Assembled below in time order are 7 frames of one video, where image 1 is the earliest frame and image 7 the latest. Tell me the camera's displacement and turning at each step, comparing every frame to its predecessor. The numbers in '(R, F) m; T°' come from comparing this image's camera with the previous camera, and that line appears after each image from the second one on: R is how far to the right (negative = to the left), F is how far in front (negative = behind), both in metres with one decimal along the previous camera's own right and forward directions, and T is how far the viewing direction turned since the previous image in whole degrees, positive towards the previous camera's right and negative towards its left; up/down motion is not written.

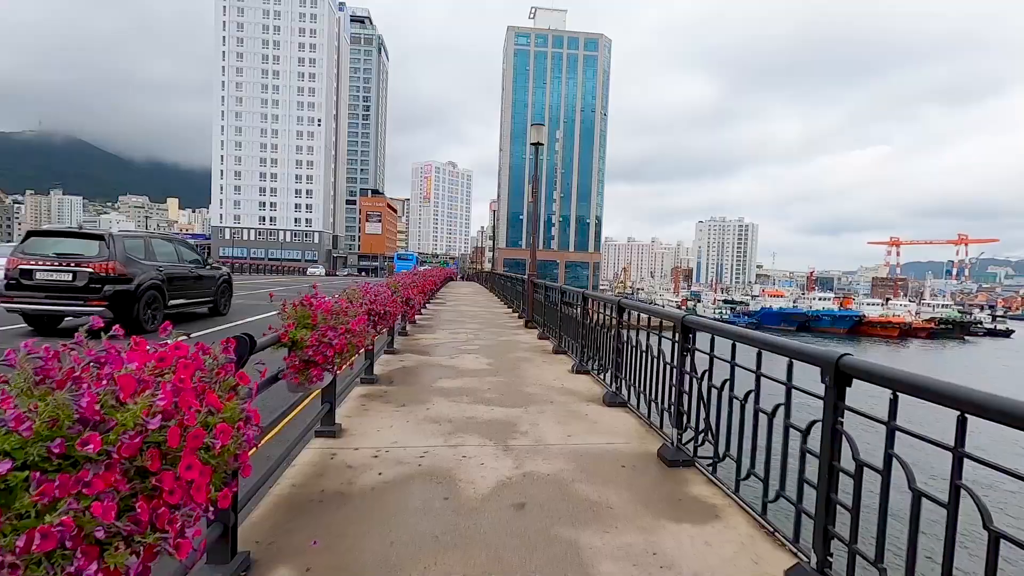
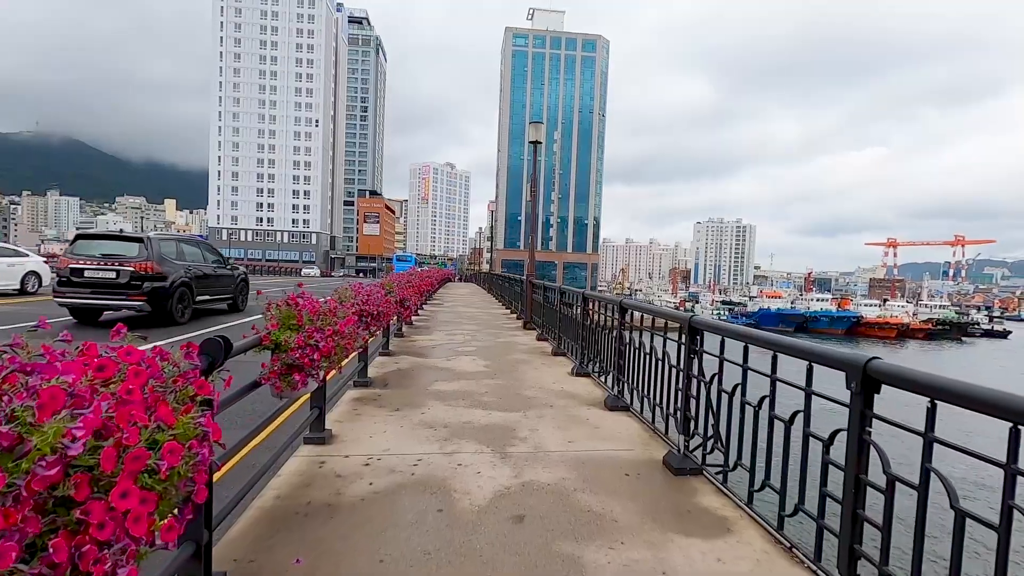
(0.0, +0.2) m; 0°
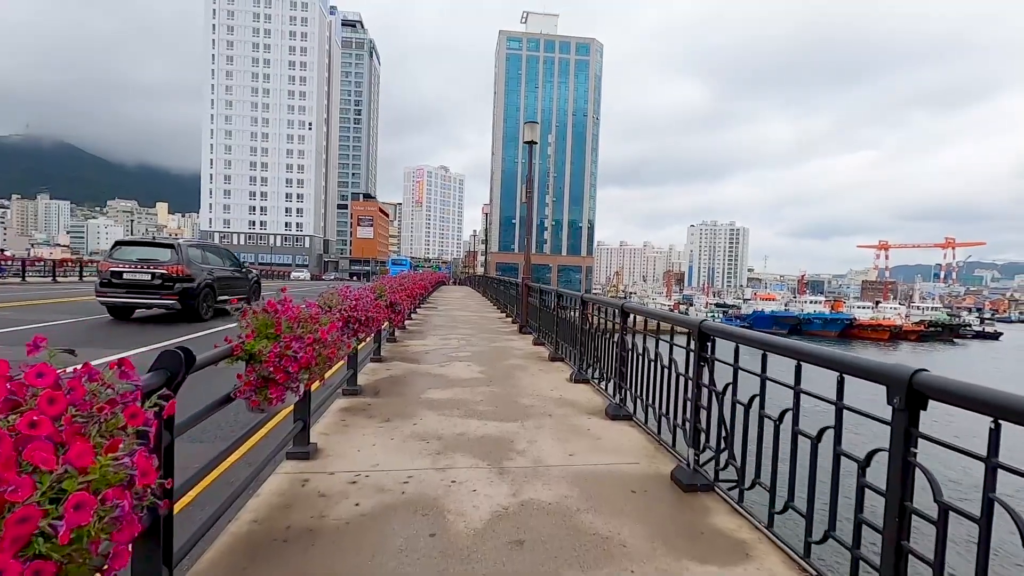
(0.0, +0.3) m; +1°
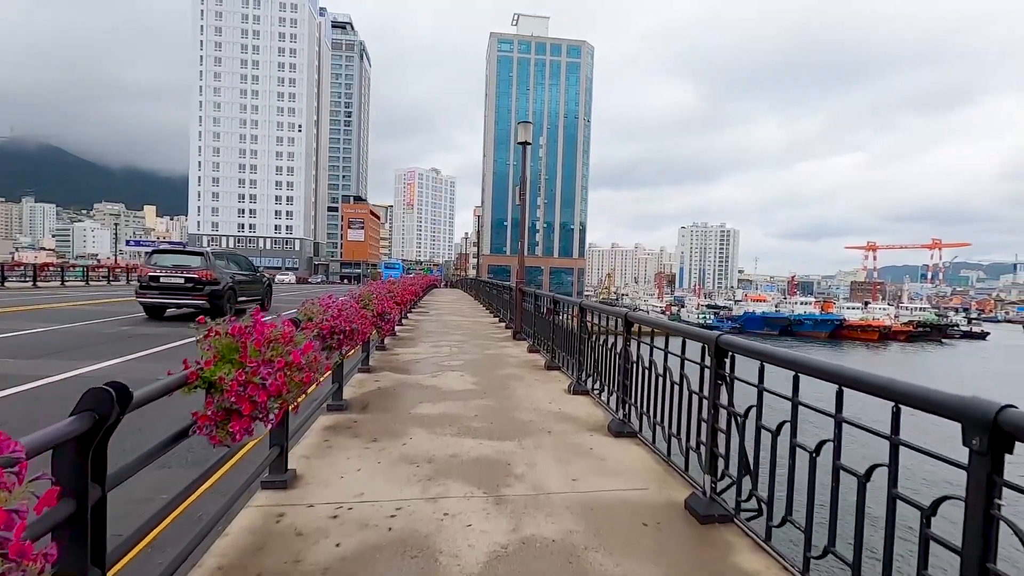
(0.0, +0.3) m; +1°
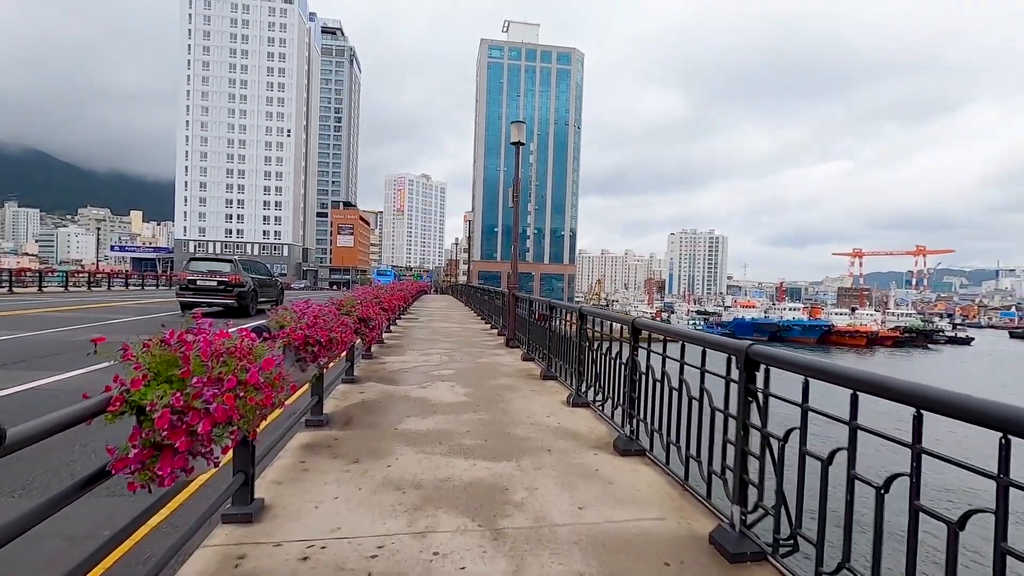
(-0.1, +0.4) m; +1°
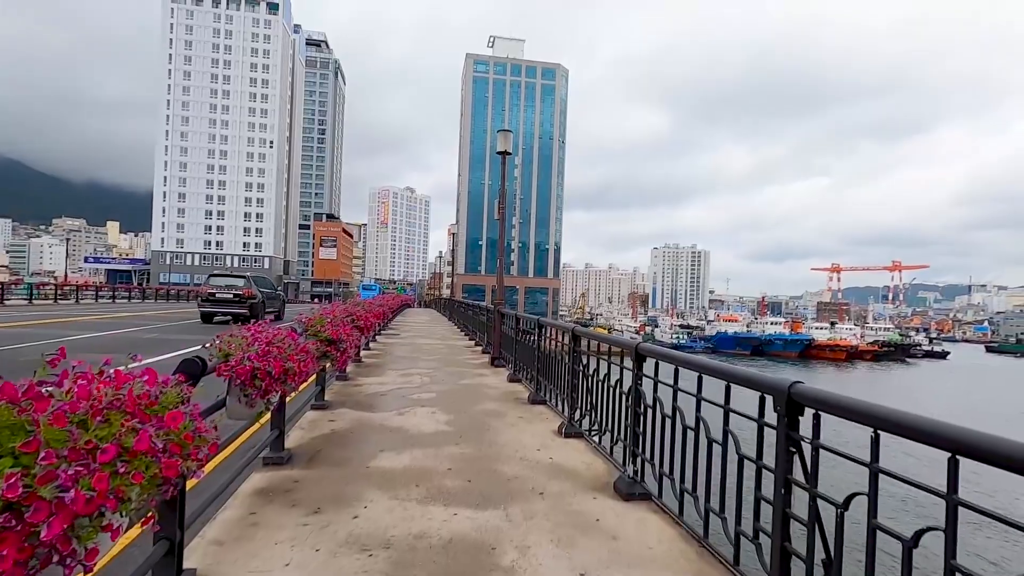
(0.0, +0.5) m; +2°
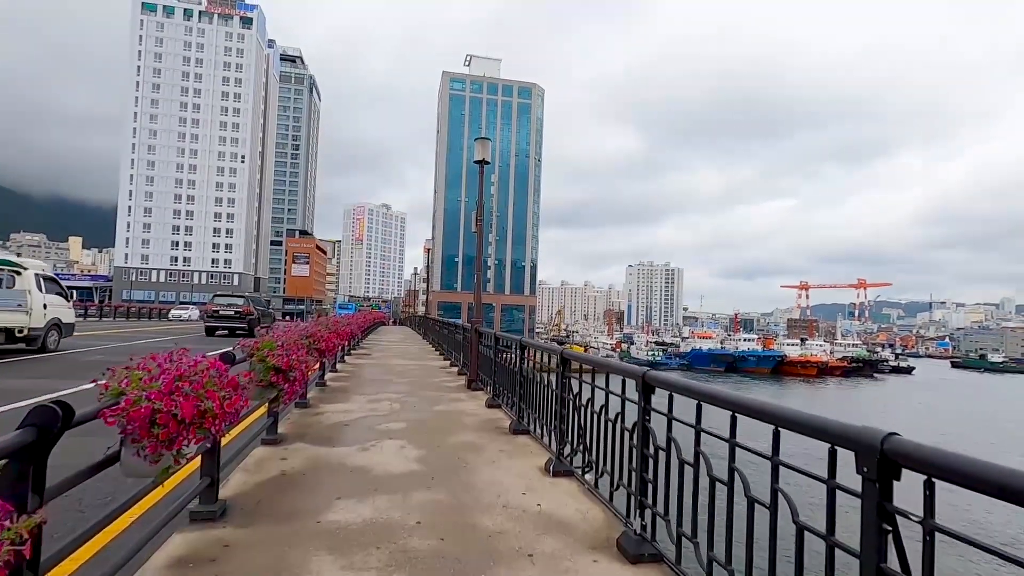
(0.0, +0.7) m; +3°
